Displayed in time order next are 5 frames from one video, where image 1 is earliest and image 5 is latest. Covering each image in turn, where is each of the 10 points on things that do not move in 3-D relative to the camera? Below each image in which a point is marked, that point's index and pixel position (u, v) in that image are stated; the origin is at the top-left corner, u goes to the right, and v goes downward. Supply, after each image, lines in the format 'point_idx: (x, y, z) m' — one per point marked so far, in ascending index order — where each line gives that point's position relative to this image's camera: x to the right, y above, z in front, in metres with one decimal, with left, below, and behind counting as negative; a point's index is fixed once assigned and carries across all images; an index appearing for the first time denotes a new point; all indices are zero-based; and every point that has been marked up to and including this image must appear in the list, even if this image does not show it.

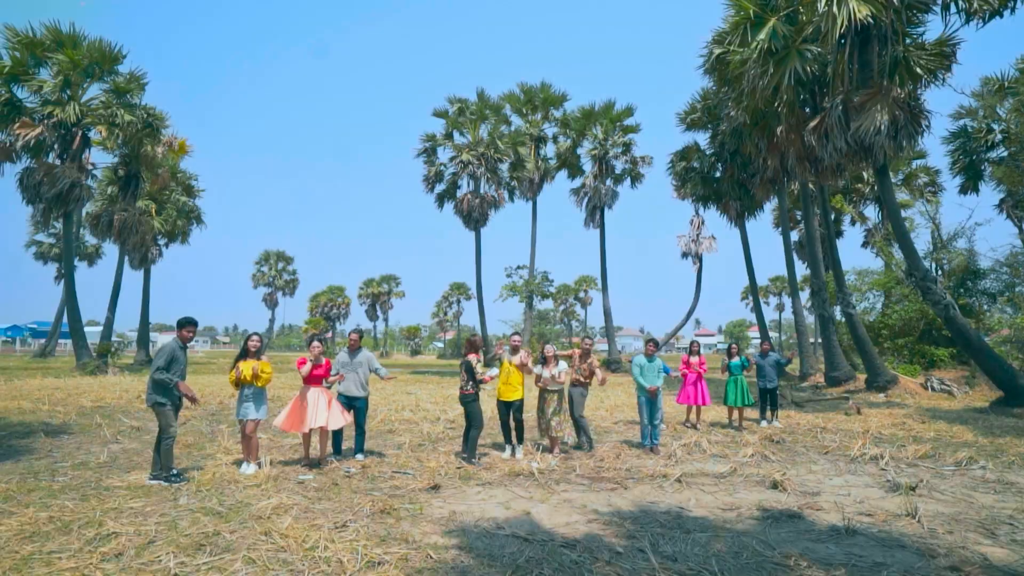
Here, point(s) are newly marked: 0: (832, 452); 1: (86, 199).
0: (+4.7, -2.4, +9.3) m
1: (-11.8, +2.5, +17.3) m
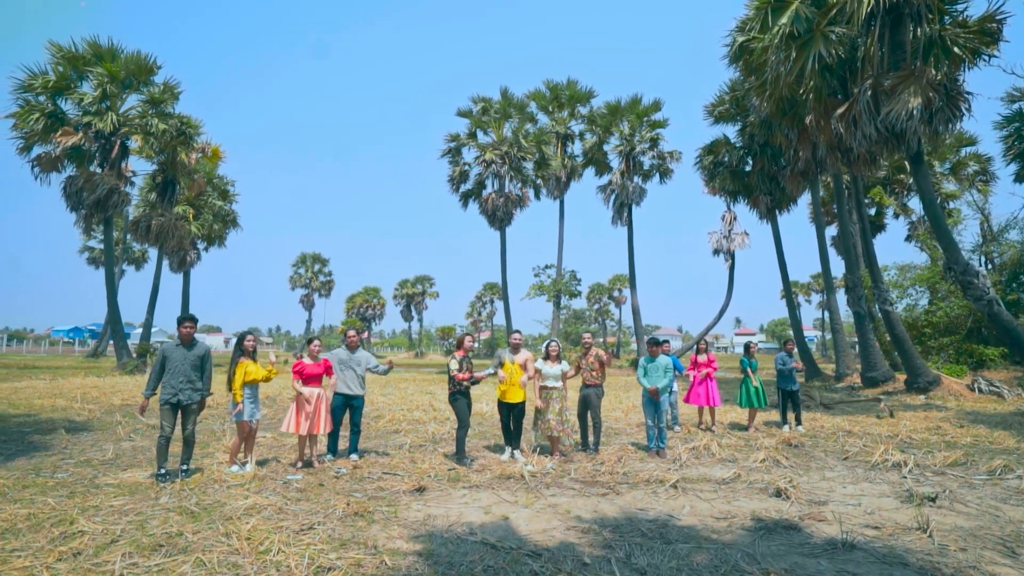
0: (+4.8, -2.4, +8.8) m
1: (-11.2, +2.4, +18.0) m
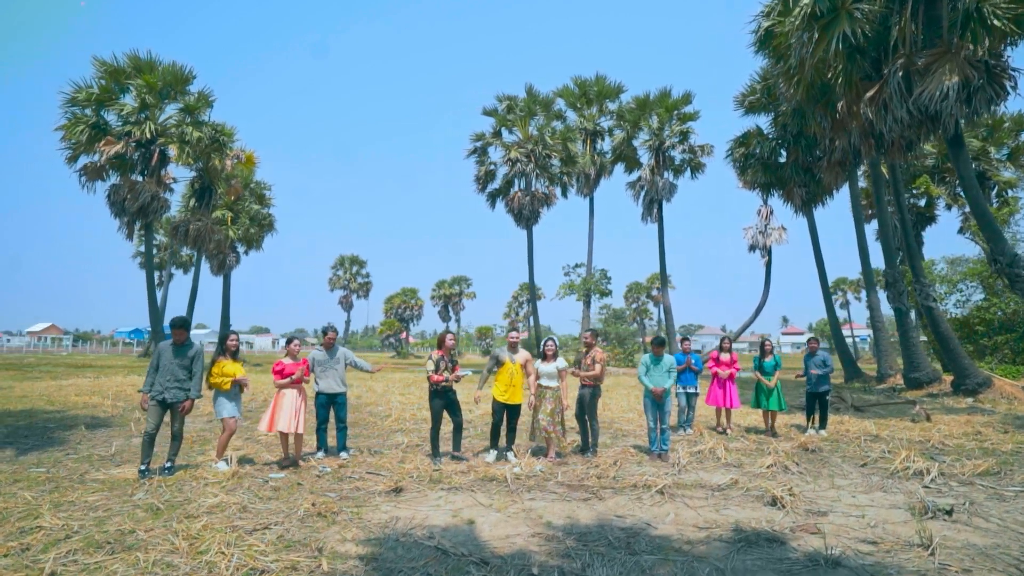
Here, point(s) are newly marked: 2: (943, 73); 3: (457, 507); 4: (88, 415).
0: (+4.7, -2.3, +8.2) m
1: (-10.4, +2.3, +18.8) m
2: (+7.2, +3.6, +10.5) m
3: (-0.5, -2.2, +6.2) m
4: (-7.6, -2.3, +11.2) m
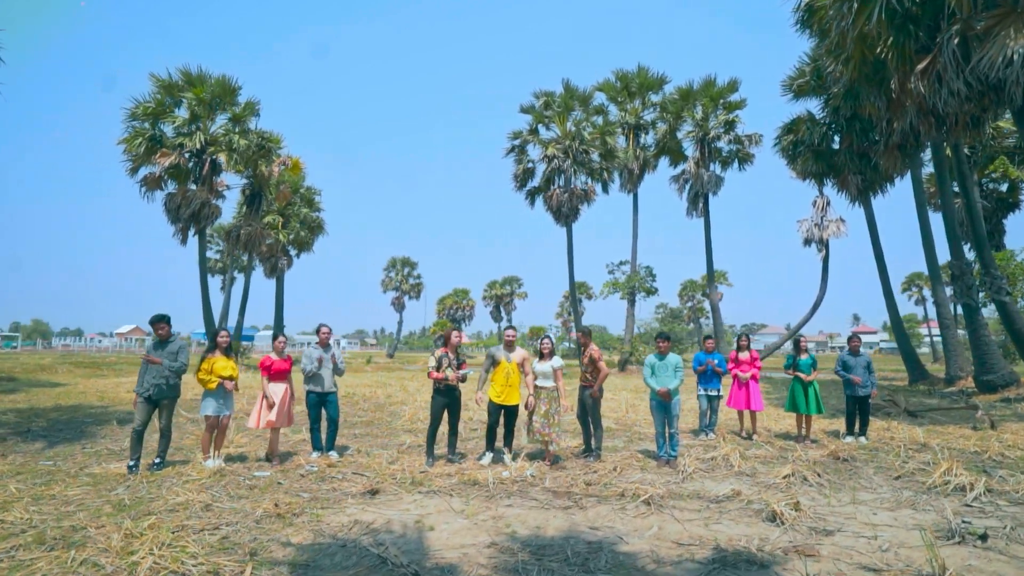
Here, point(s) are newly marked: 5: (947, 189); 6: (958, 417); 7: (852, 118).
0: (+4.6, -2.2, +7.3) m
1: (-9.3, +2.2, +19.6) m
2: (+7.3, +3.7, +9.3) m
3: (-0.8, -2.1, +5.9) m
4: (-7.2, -2.3, +11.7) m
5: (+9.2, +2.1, +13.3) m
6: (+7.6, -2.2, +10.6) m
7: (+8.0, +4.0, +14.6) m
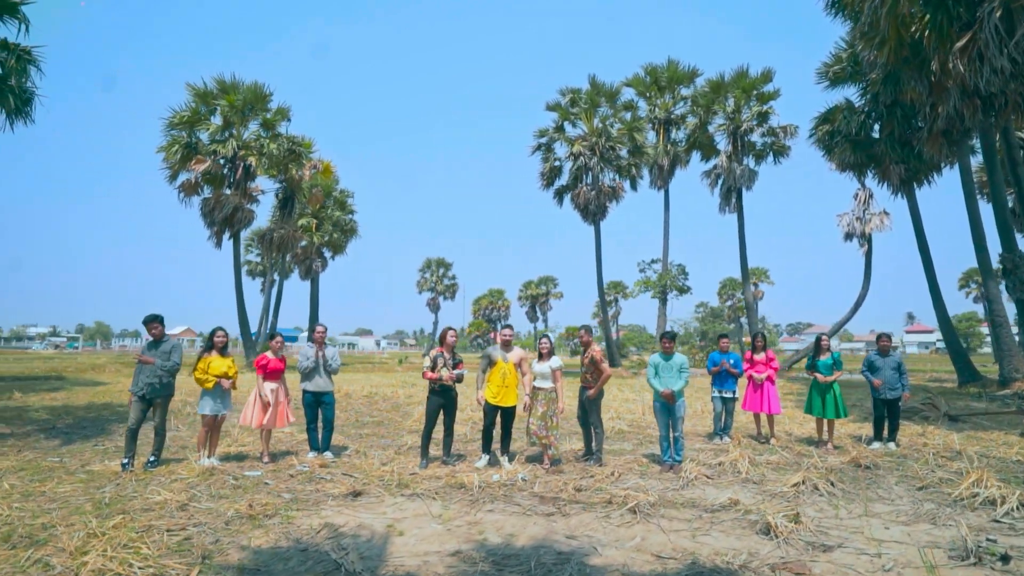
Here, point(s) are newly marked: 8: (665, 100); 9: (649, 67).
0: (+4.5, -2.2, +6.7) m
1: (-8.4, +2.2, +20.0) m
2: (+7.3, +3.8, +8.5) m
3: (-1.0, -2.1, +5.8) m
4: (-6.9, -2.4, +12.0) m
5: (+9.5, +2.2, +12.3) m
6: (+7.8, -2.1, +9.8) m
7: (+8.4, +4.1, +13.8) m
8: (+4.8, +5.9, +19.6) m
9: (+4.3, +7.0, +19.5) m
